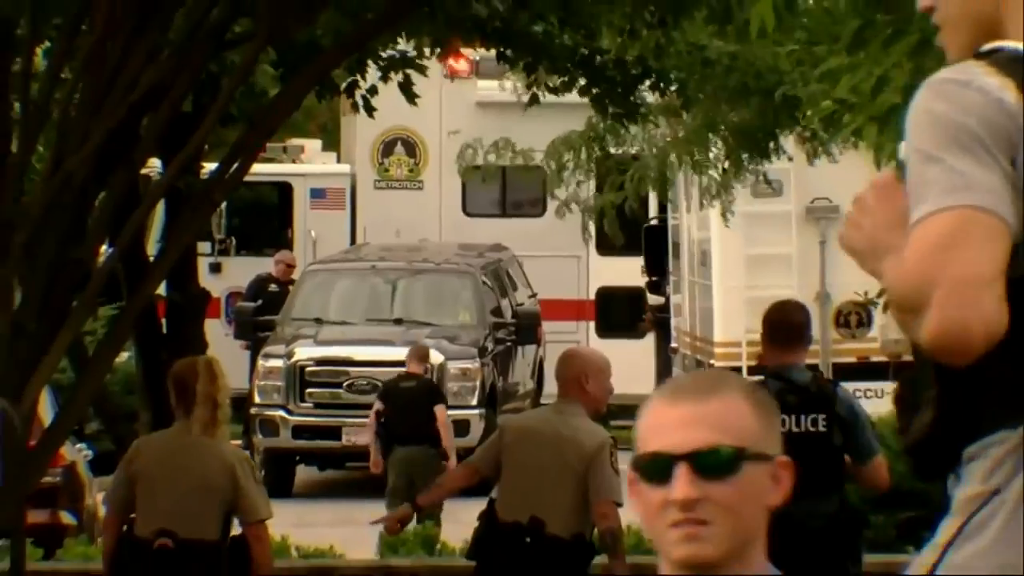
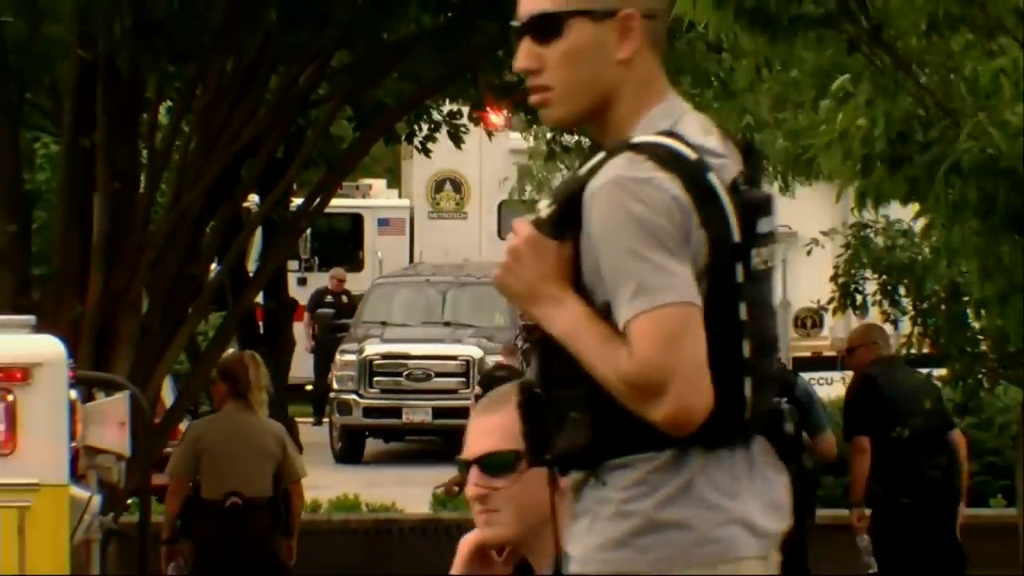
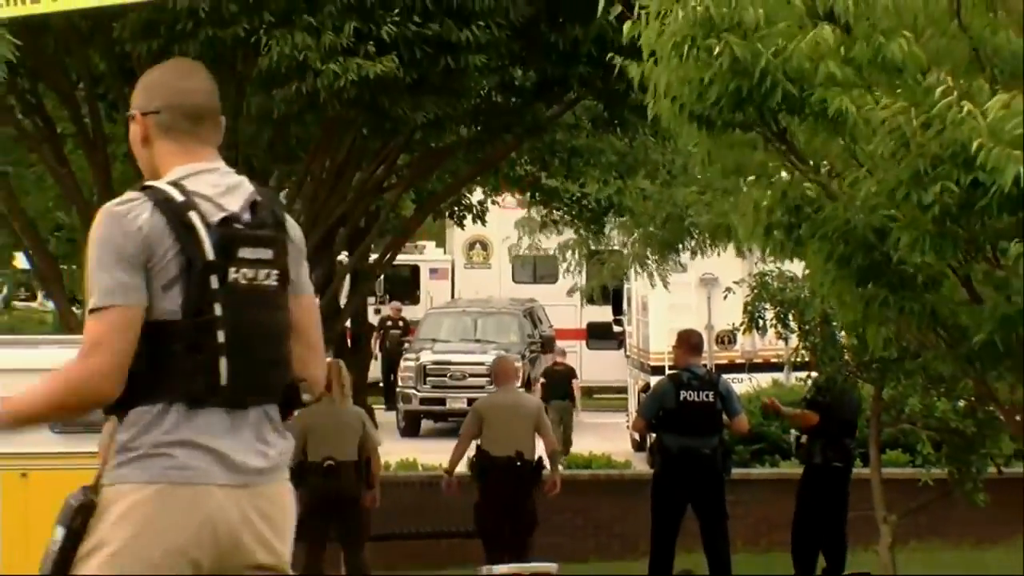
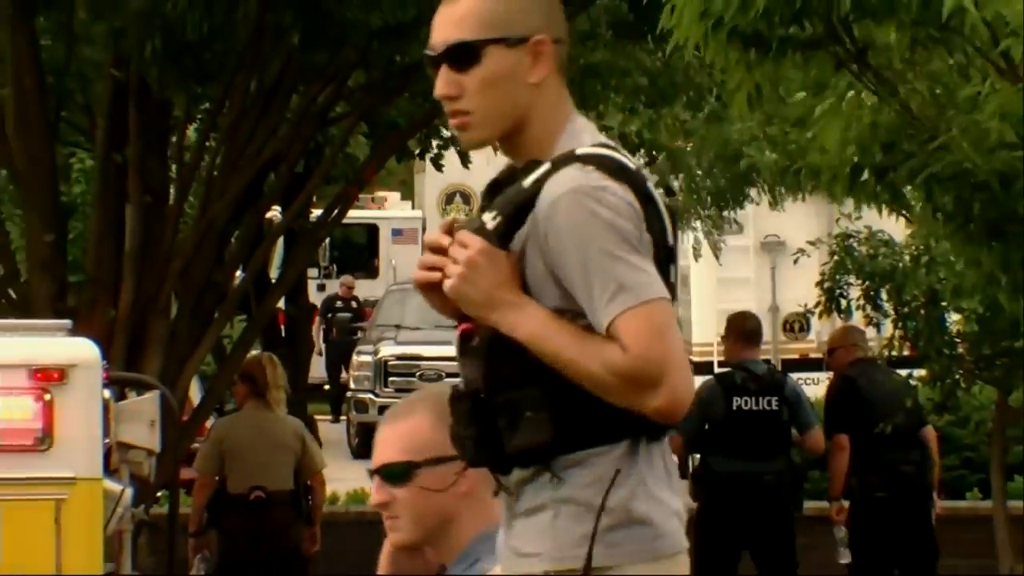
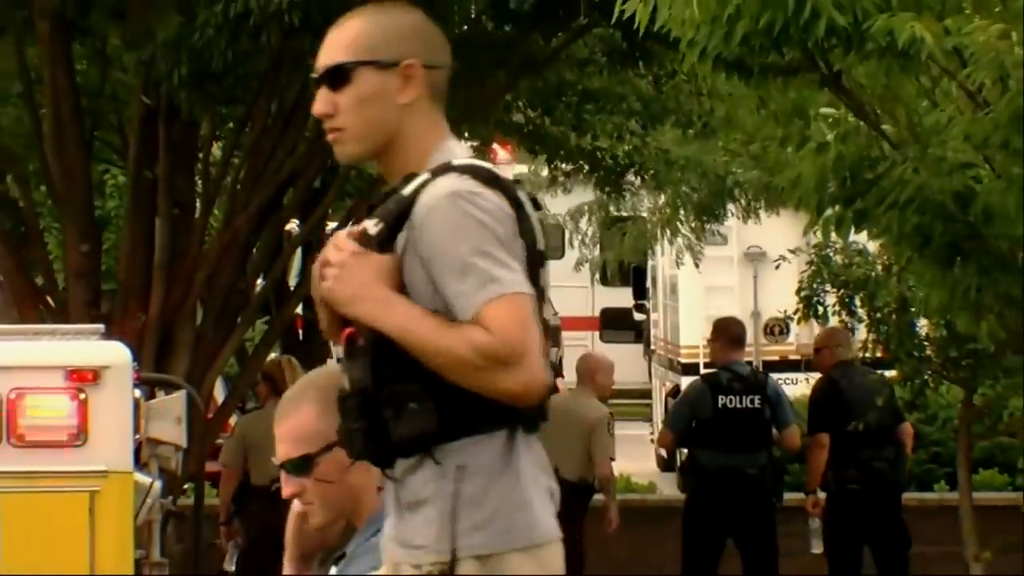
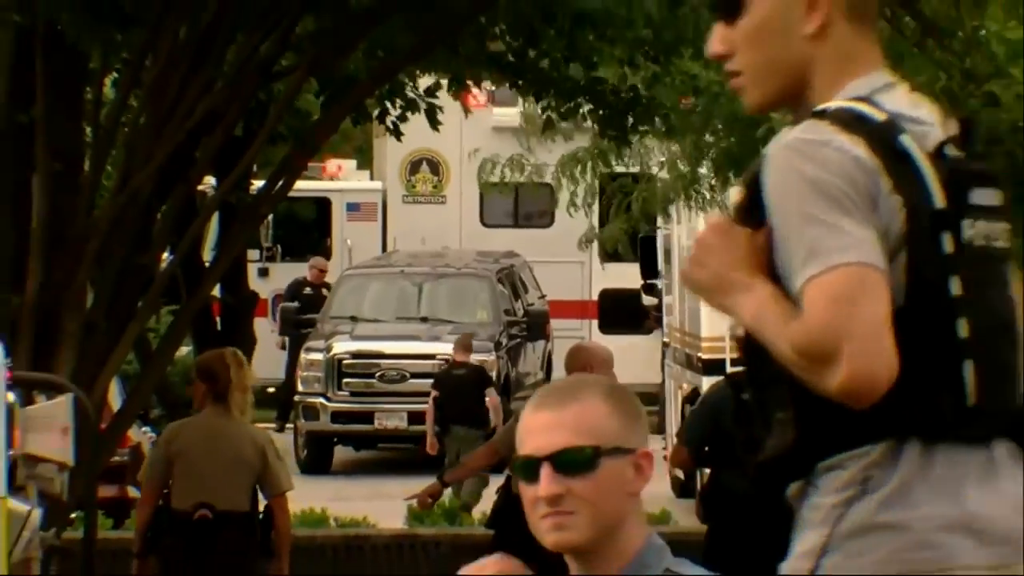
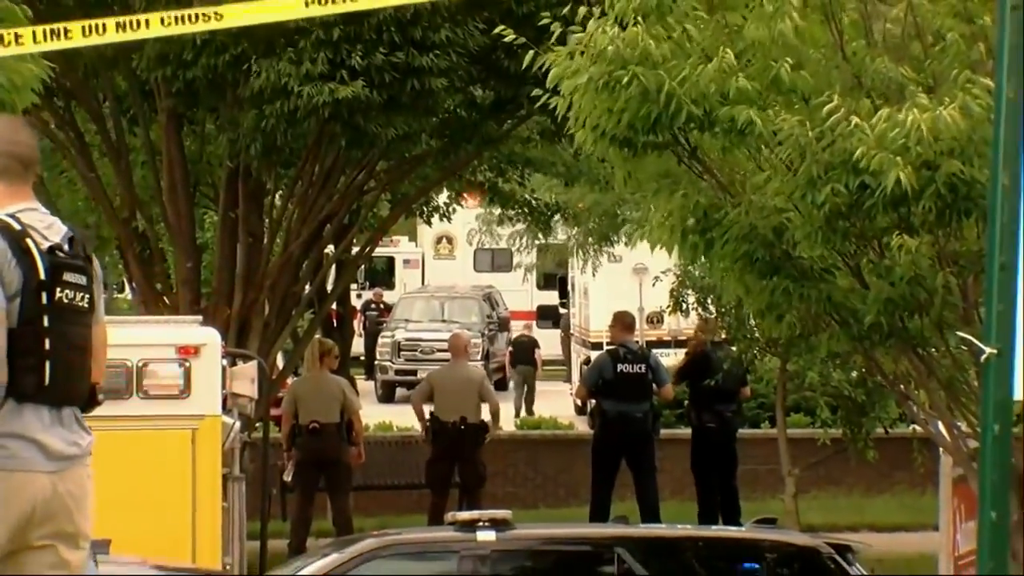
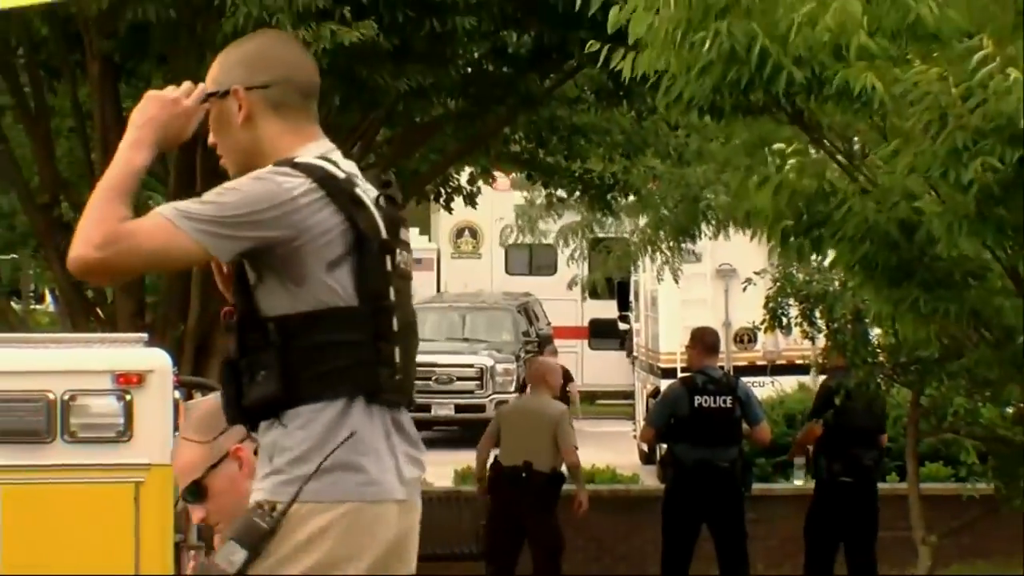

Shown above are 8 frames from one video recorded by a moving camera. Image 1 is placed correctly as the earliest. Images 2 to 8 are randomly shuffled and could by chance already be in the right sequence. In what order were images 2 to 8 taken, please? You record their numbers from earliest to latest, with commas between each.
6, 2, 4, 5, 8, 3, 7
